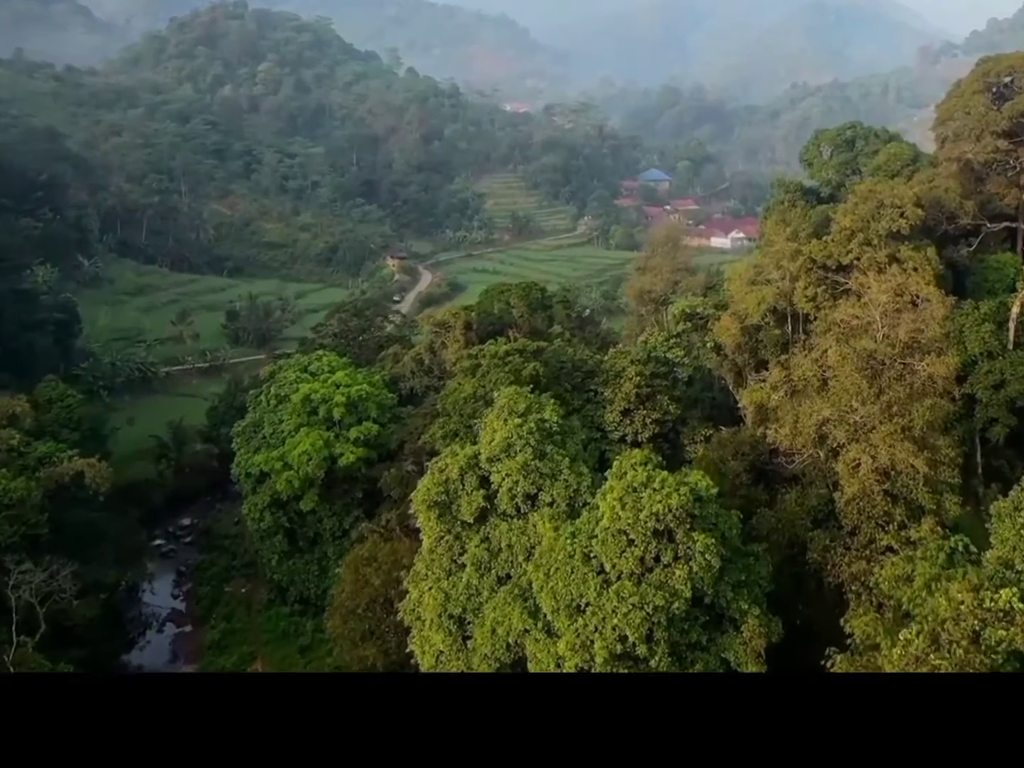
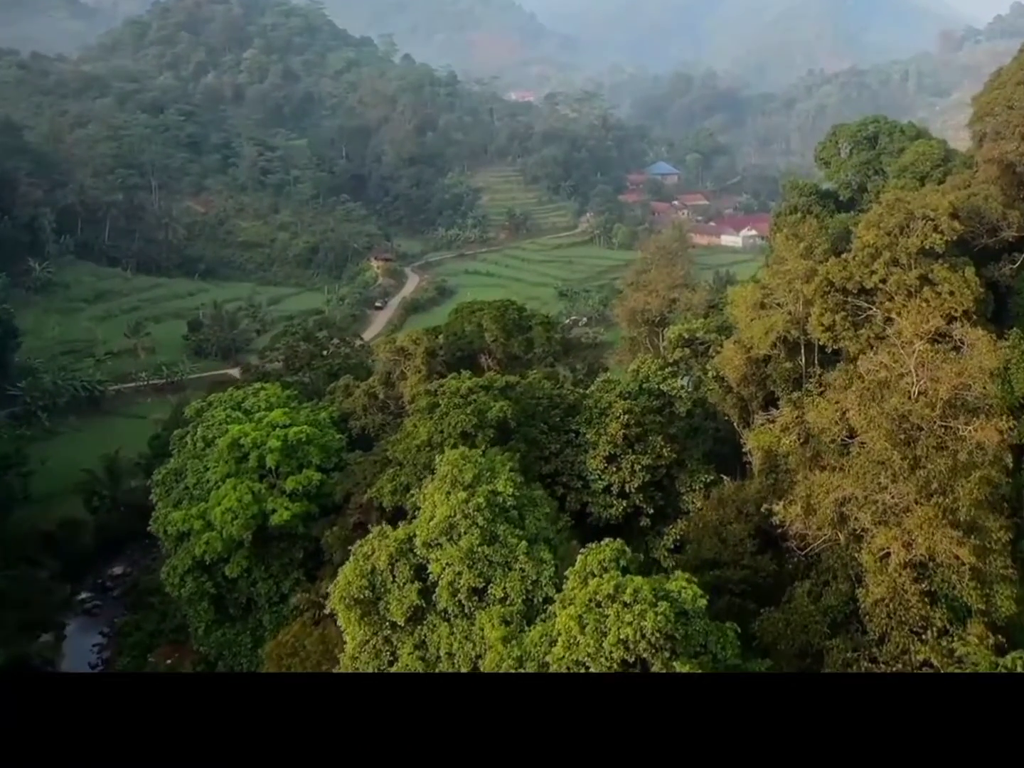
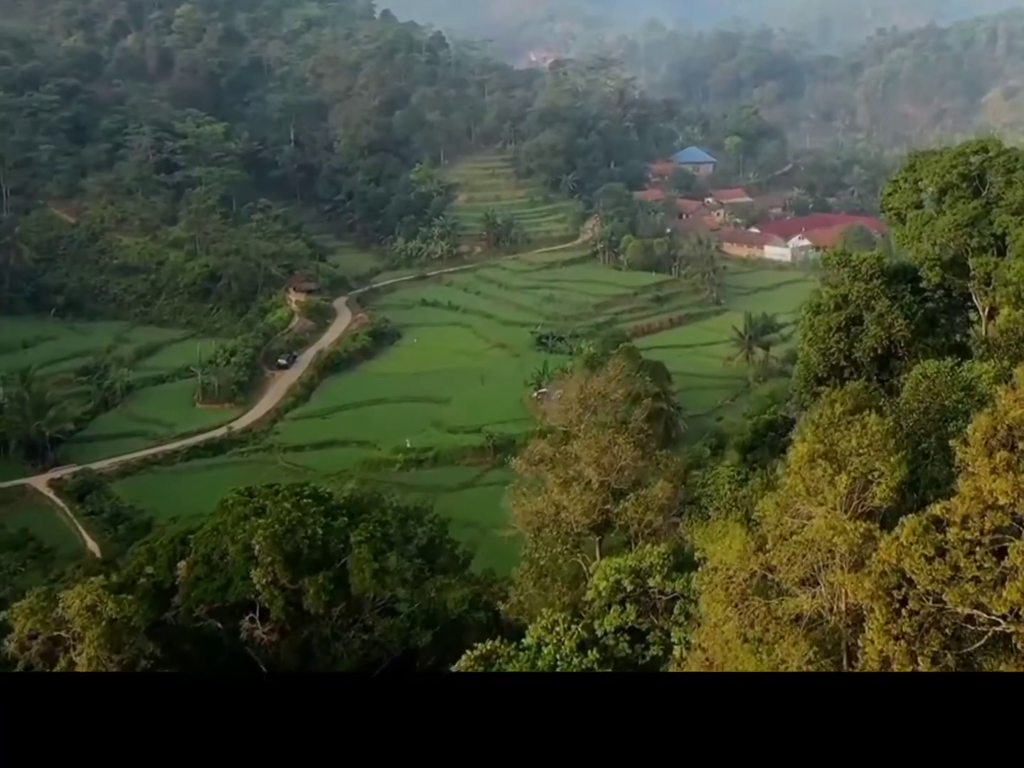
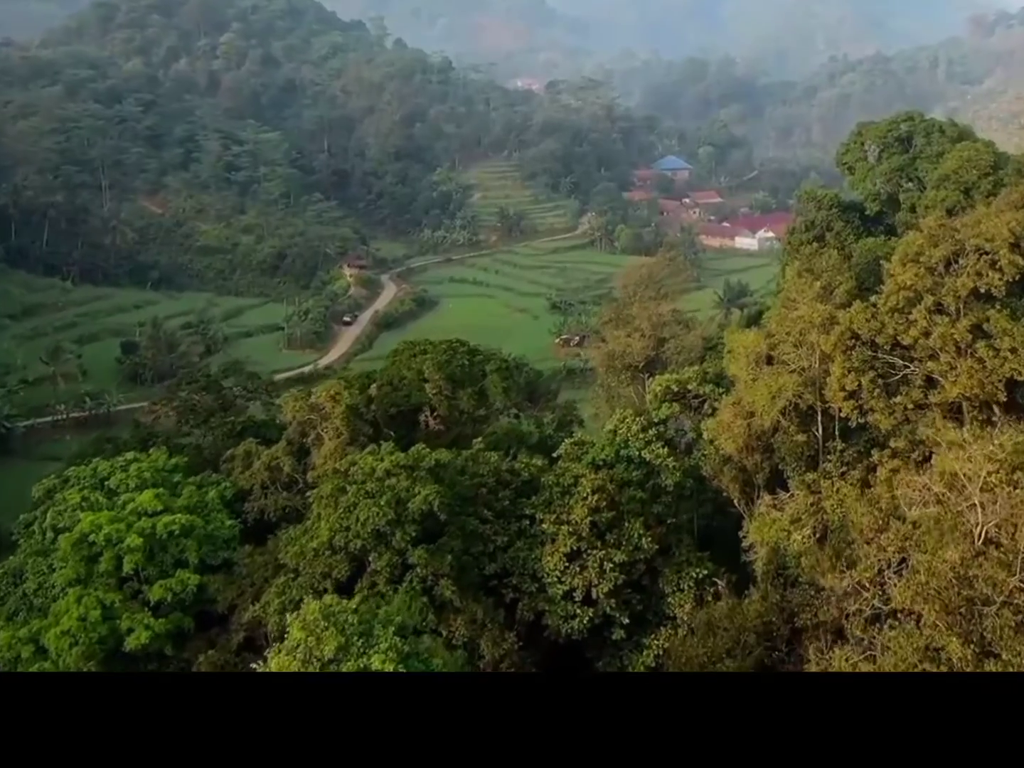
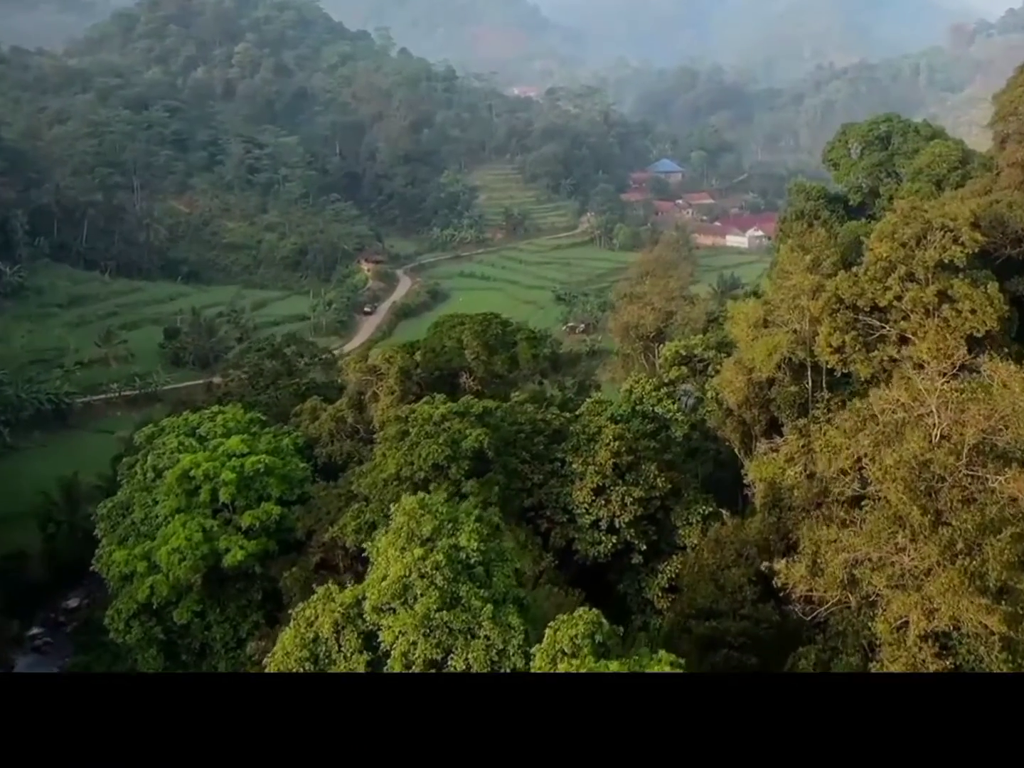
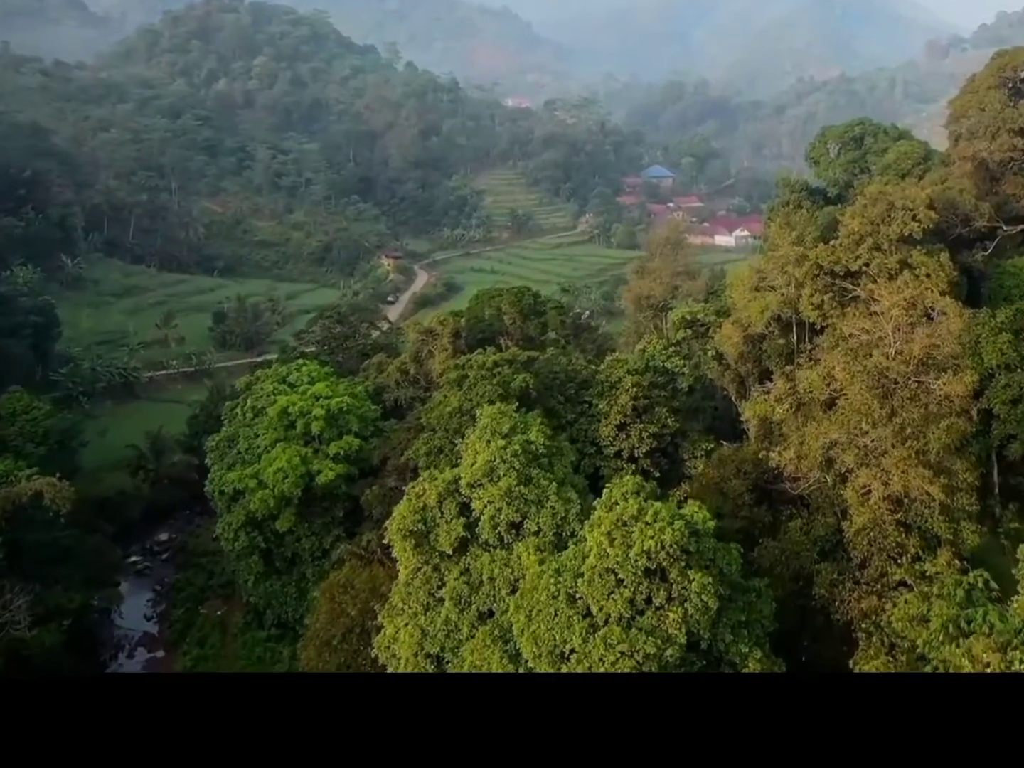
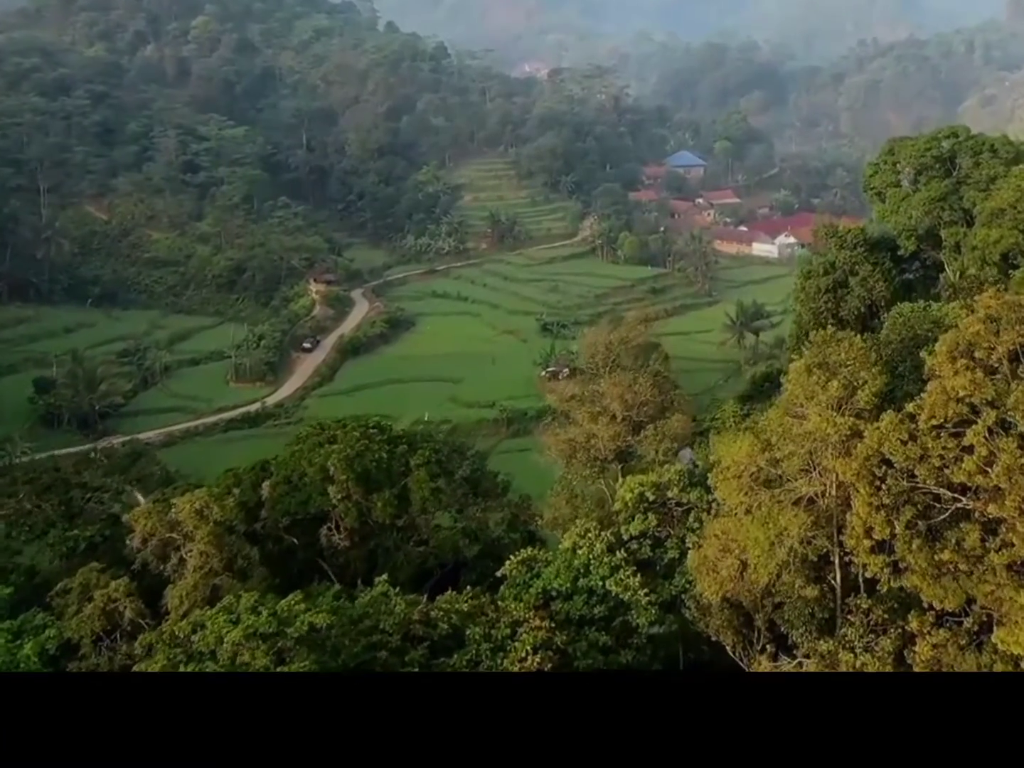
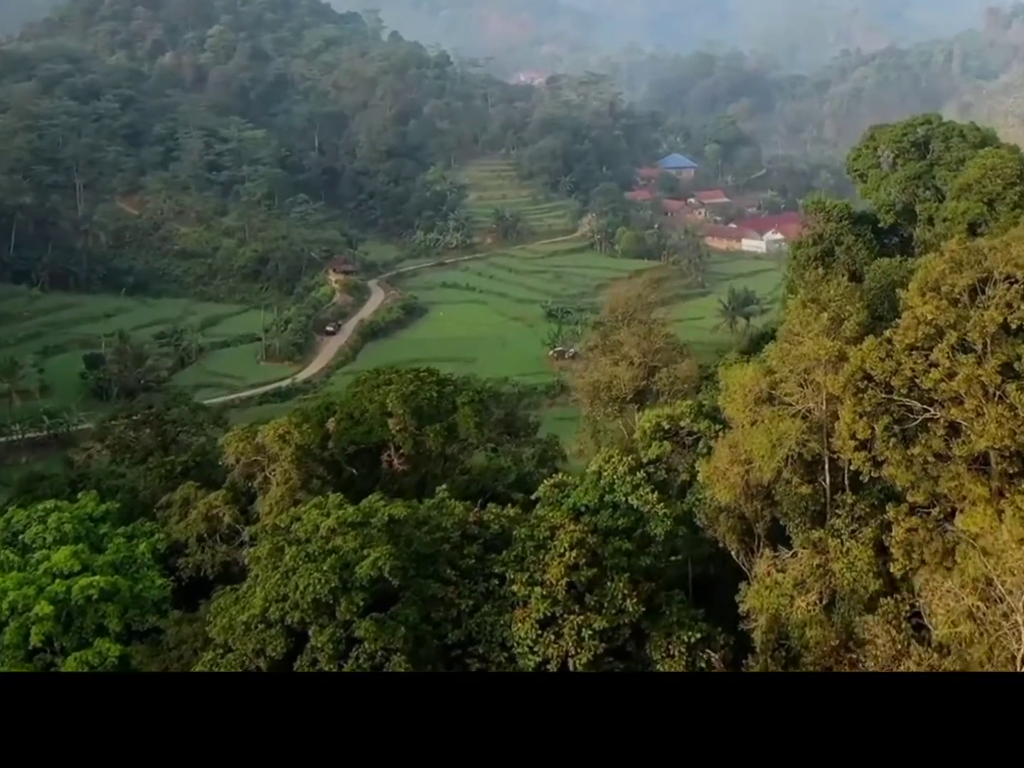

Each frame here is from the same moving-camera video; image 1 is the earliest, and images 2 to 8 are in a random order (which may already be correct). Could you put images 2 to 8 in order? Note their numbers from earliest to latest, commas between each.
6, 2, 5, 4, 8, 7, 3
